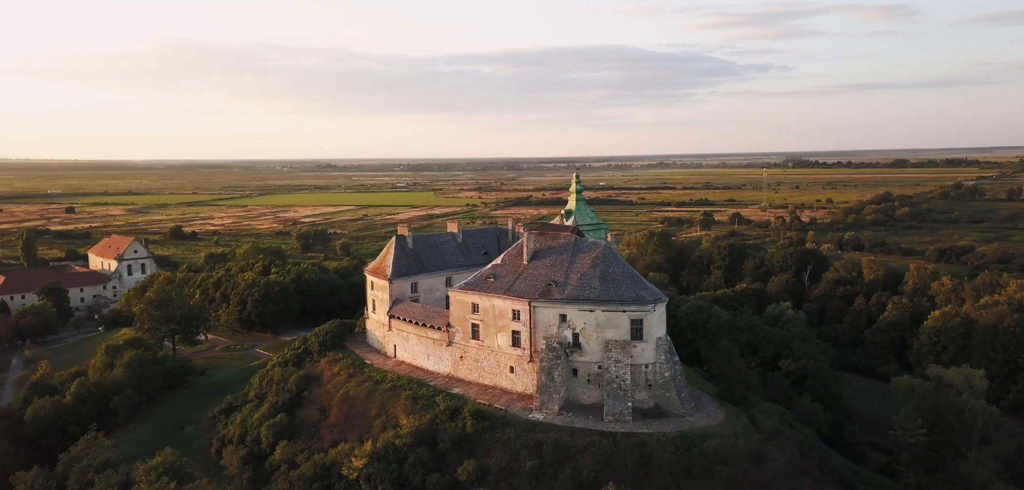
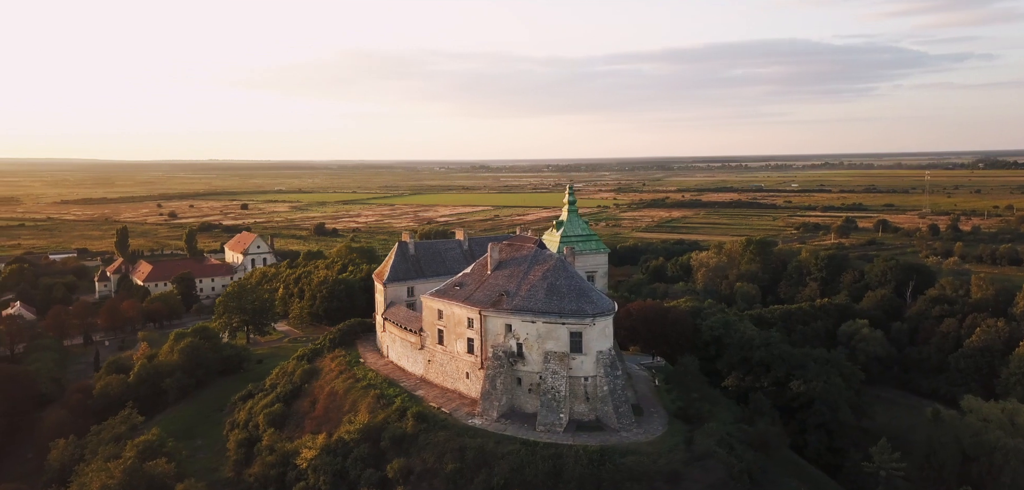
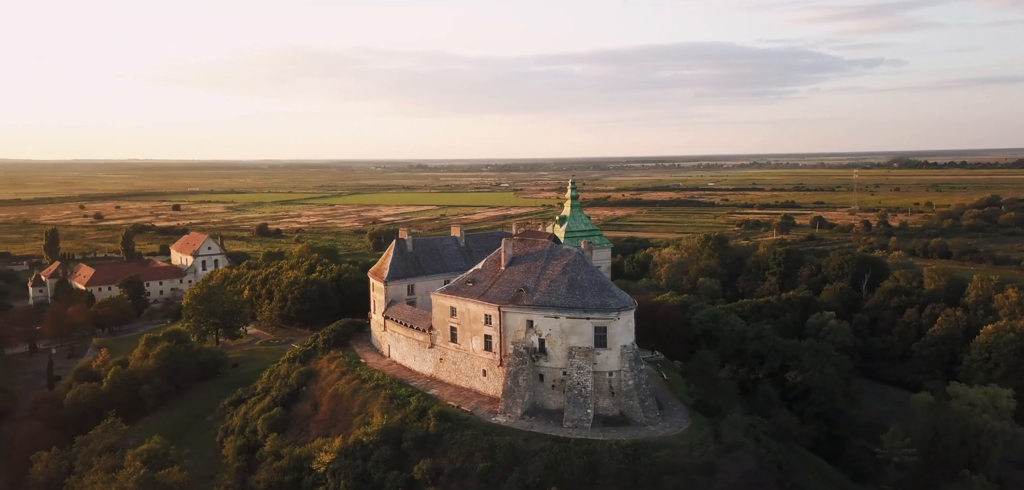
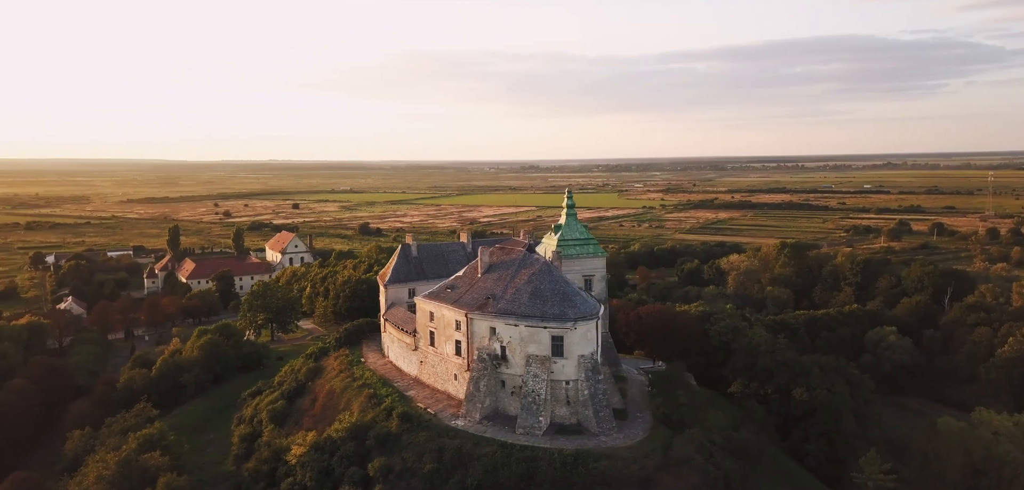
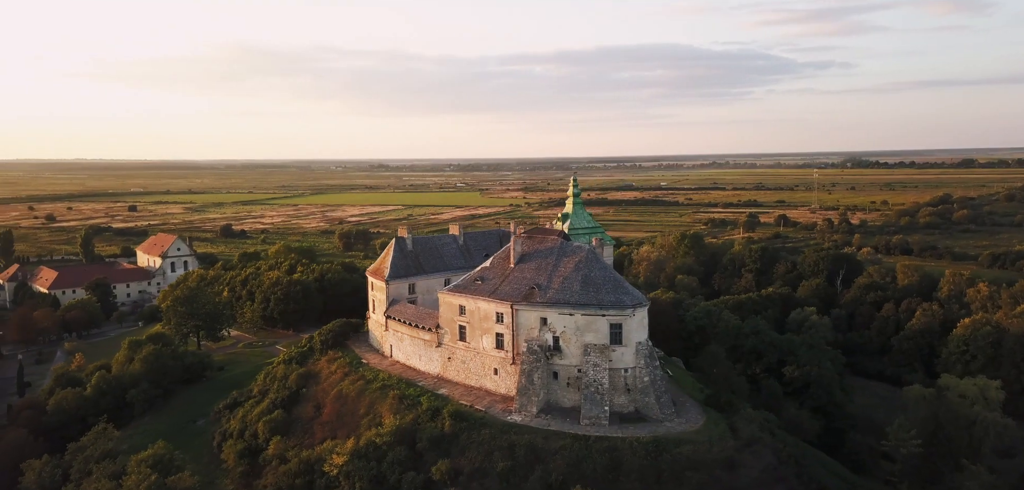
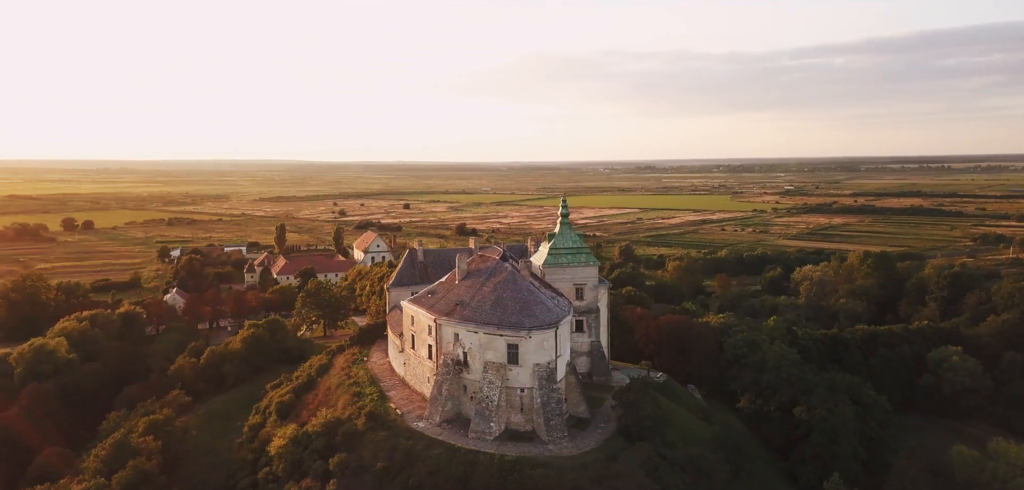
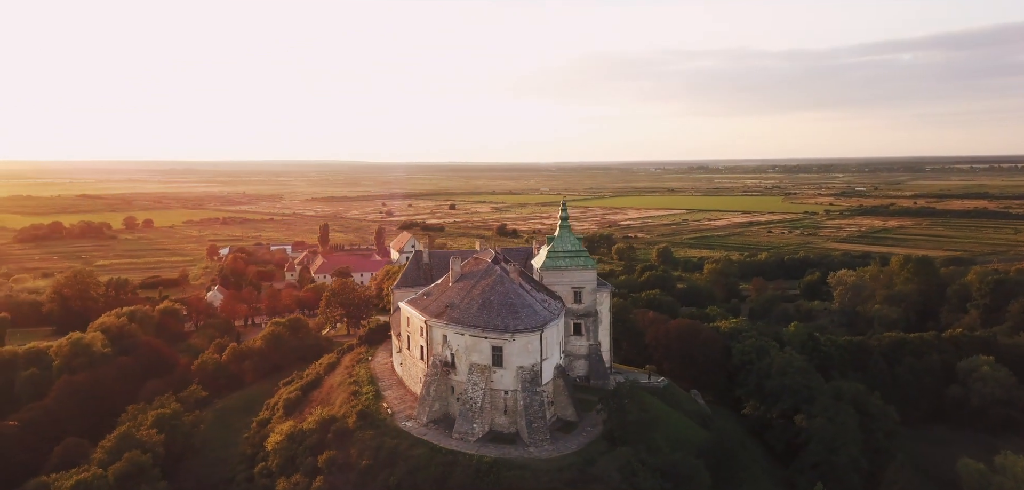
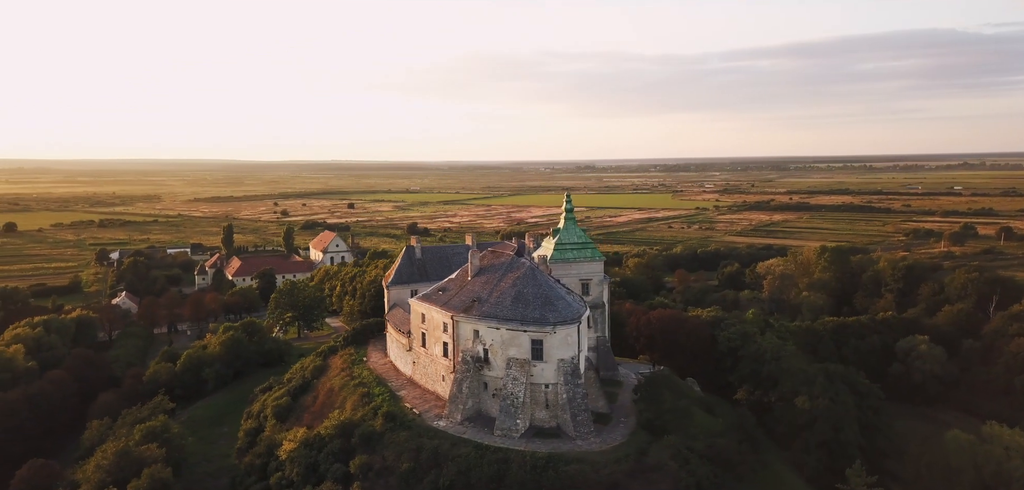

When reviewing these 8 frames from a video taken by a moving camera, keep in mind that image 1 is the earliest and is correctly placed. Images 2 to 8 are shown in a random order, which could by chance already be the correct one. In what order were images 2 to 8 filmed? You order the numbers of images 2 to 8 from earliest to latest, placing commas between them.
5, 3, 2, 4, 8, 6, 7
